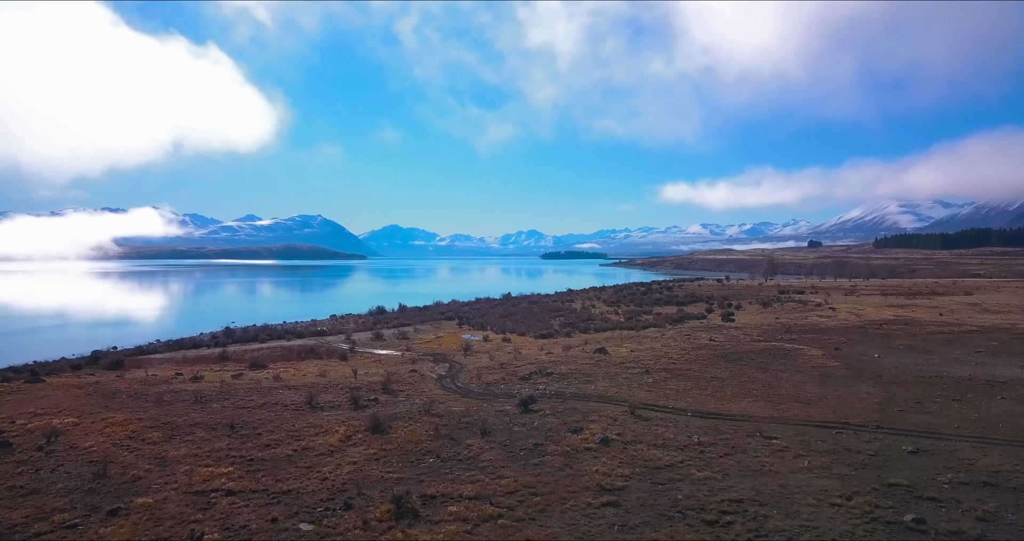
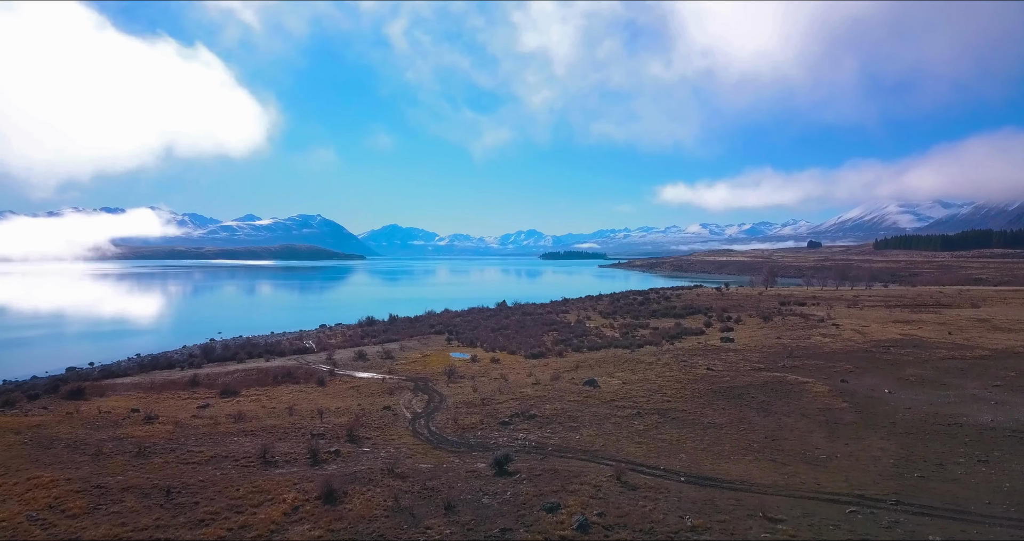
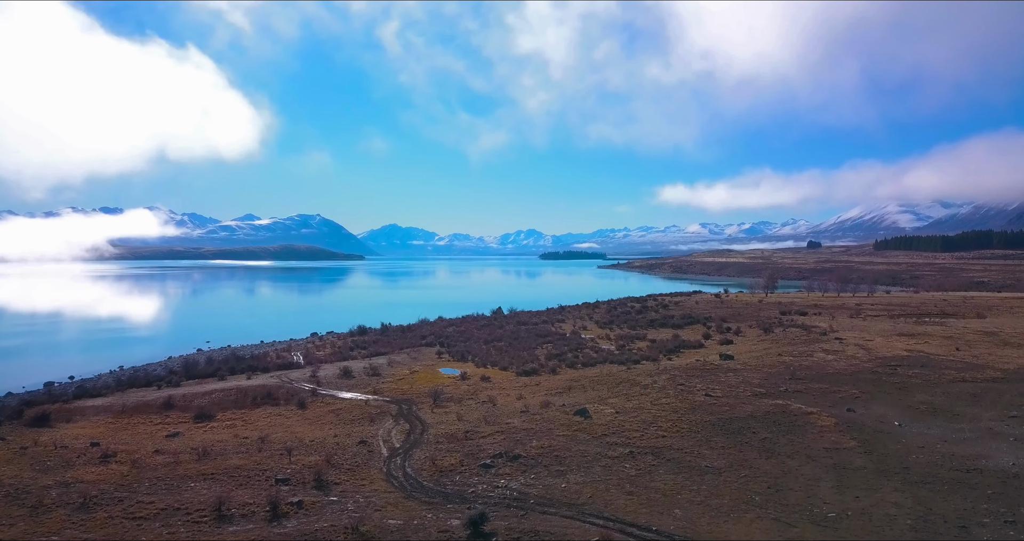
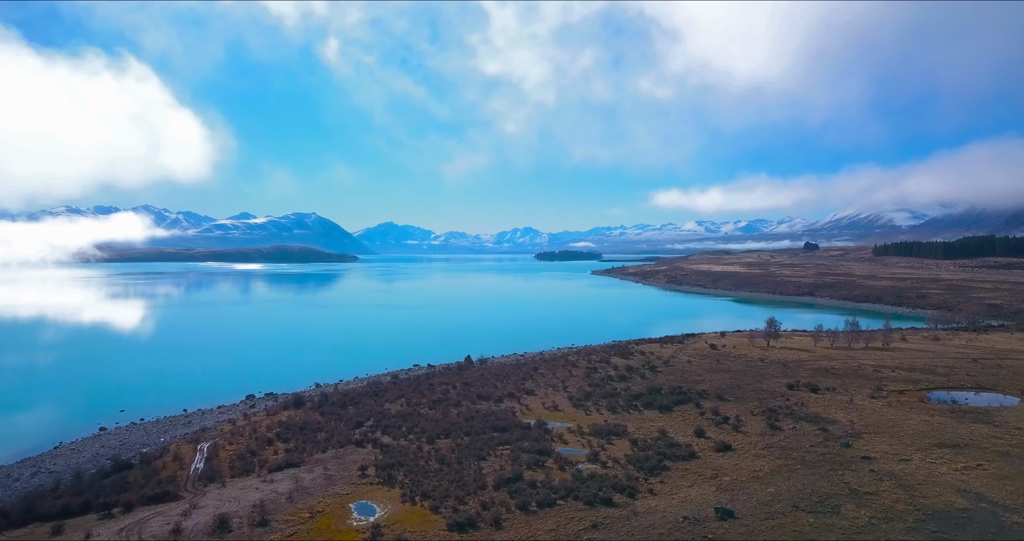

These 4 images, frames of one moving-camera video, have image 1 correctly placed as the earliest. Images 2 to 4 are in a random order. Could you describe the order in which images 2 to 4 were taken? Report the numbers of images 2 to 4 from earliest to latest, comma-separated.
2, 3, 4
